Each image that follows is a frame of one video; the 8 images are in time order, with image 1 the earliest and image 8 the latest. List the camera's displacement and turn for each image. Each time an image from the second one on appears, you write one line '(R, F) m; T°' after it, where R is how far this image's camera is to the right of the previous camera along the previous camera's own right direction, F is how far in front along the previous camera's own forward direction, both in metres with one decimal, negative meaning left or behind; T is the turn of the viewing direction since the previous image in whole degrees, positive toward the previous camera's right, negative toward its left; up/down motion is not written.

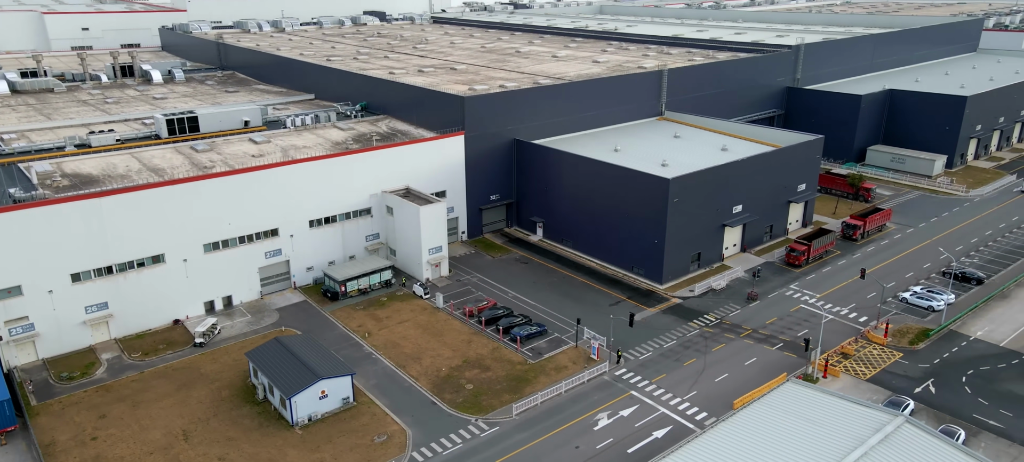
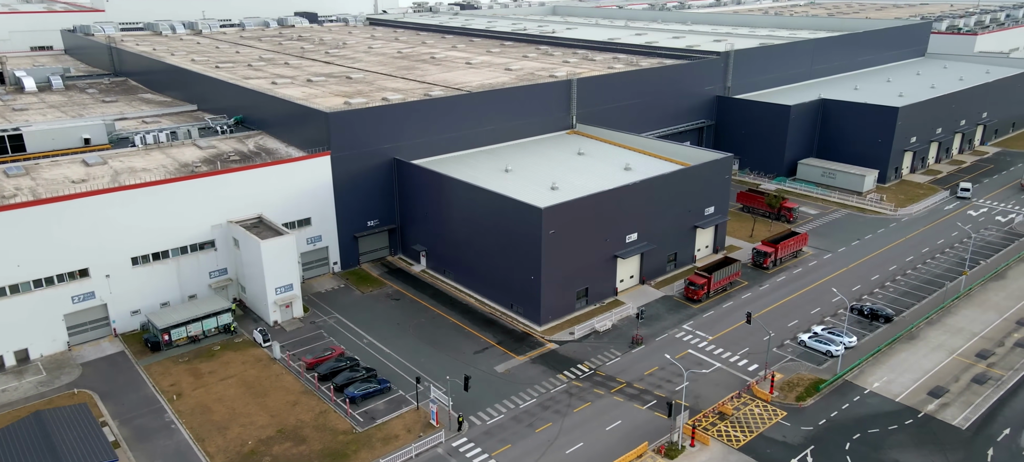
(+6.3, +4.8) m; +2°
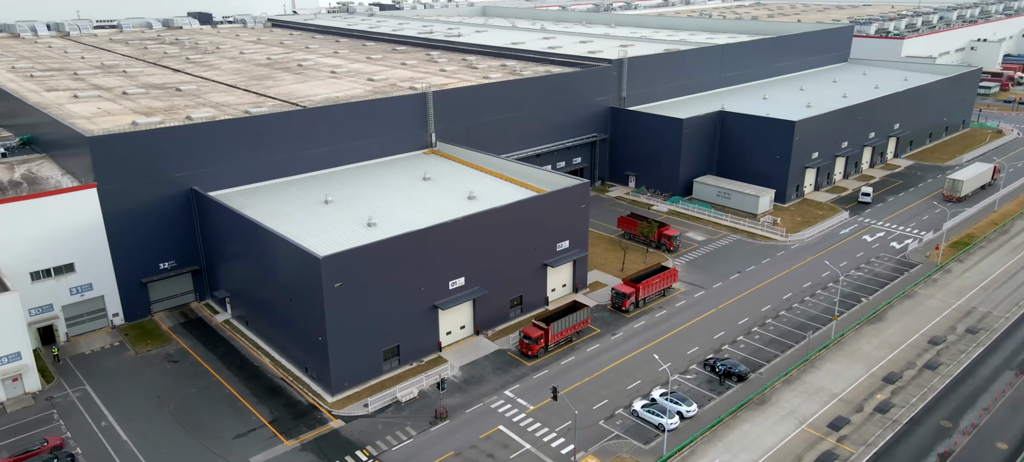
(+8.2, +6.3) m; +3°
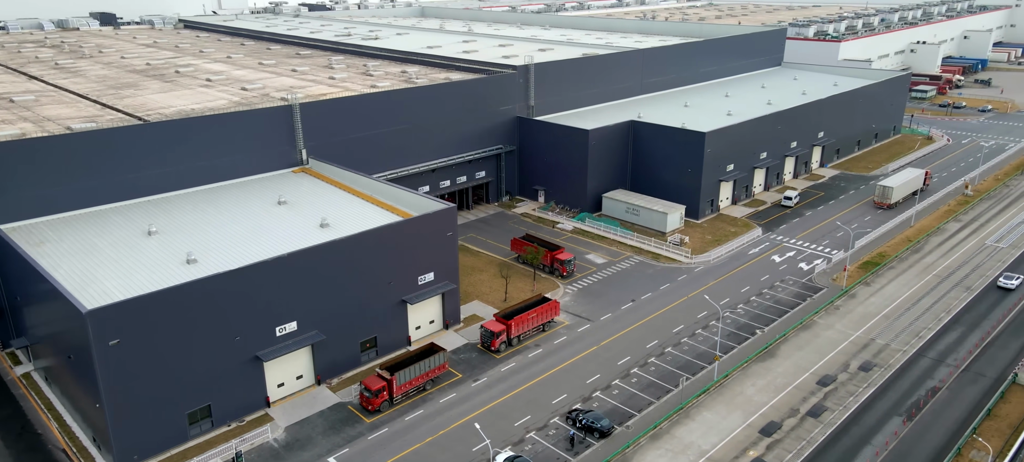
(+6.1, +4.5) m; +3°
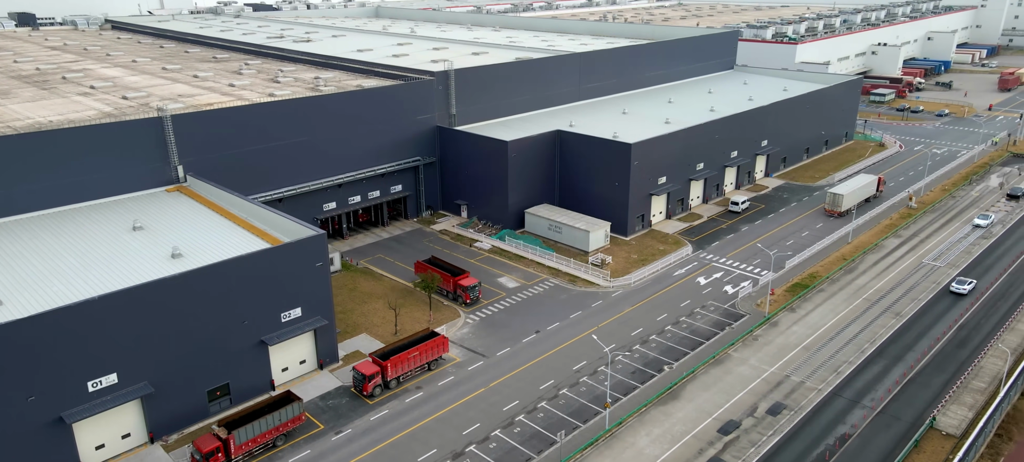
(+5.3, +4.2) m; +2°
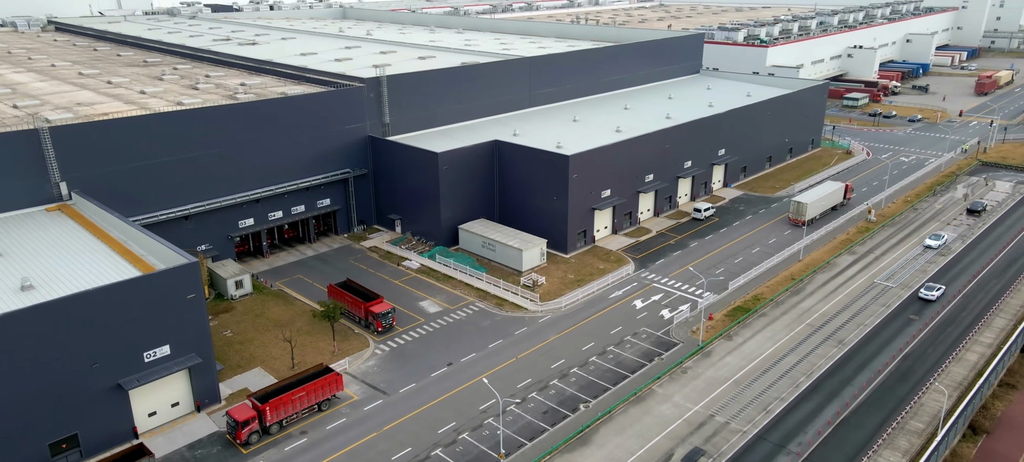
(+4.6, +3.6) m; +1°
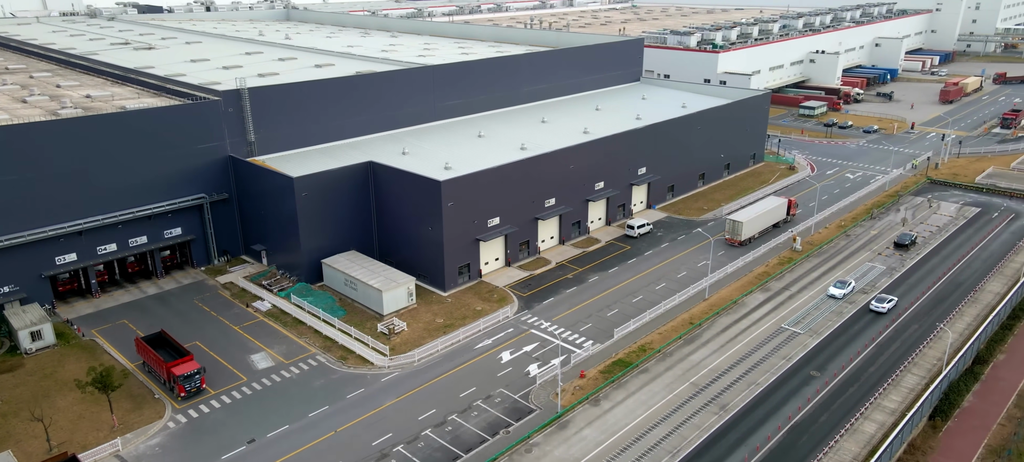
(+8.5, +6.7) m; +1°
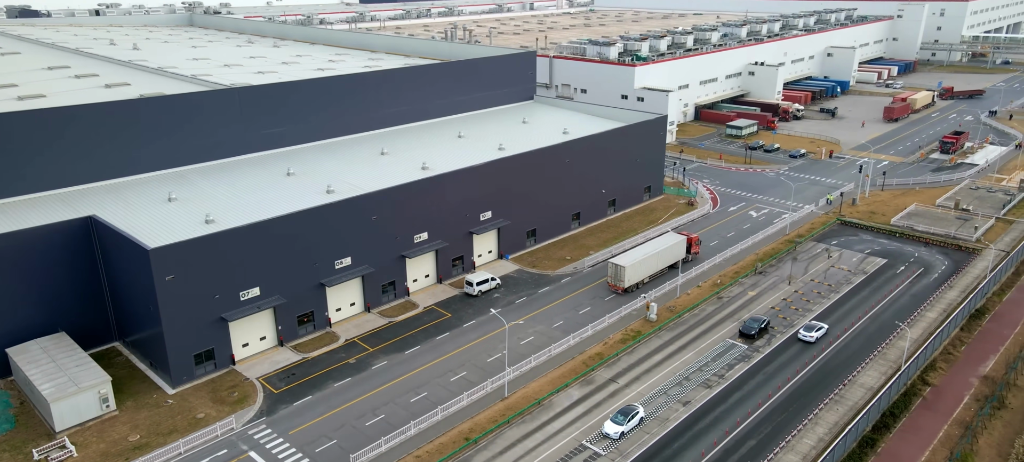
(+13.7, +11.5) m; +1°
